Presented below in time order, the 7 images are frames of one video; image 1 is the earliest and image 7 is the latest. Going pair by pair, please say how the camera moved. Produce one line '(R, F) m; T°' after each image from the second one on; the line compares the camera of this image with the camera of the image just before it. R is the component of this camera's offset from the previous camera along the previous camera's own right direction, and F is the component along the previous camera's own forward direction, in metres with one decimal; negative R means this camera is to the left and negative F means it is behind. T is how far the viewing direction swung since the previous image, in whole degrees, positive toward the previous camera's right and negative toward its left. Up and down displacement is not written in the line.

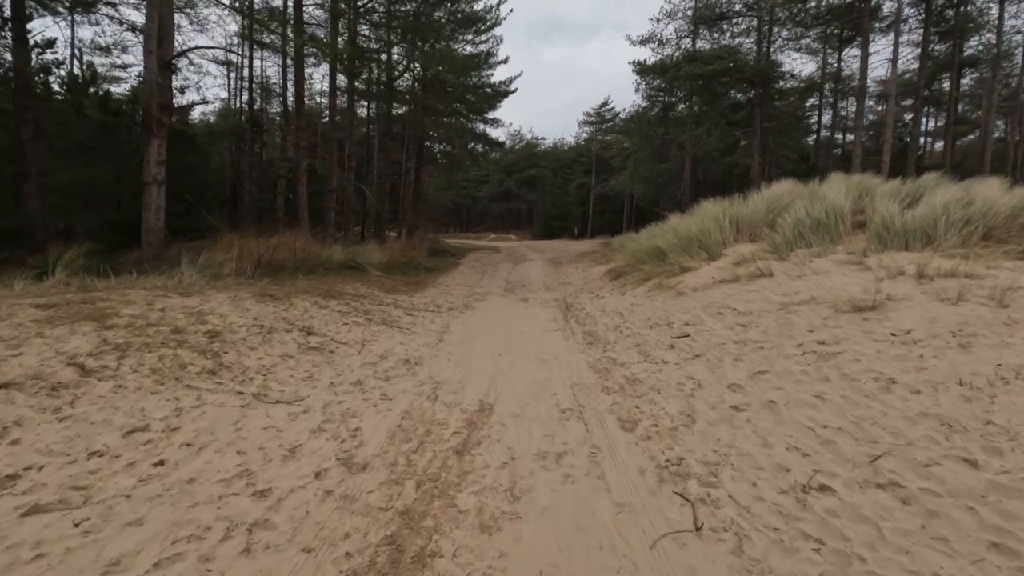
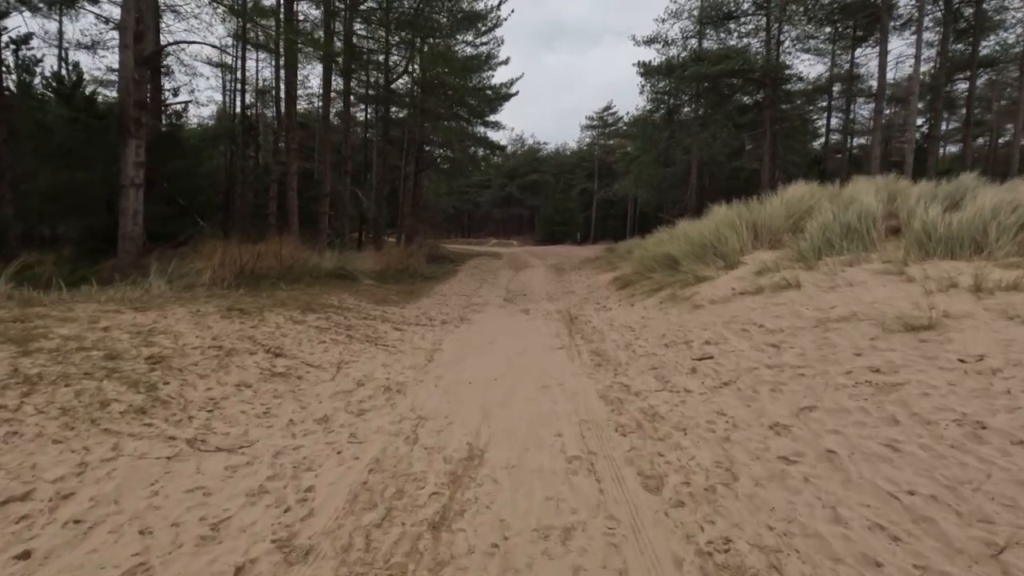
(0.0, +0.8) m; 0°
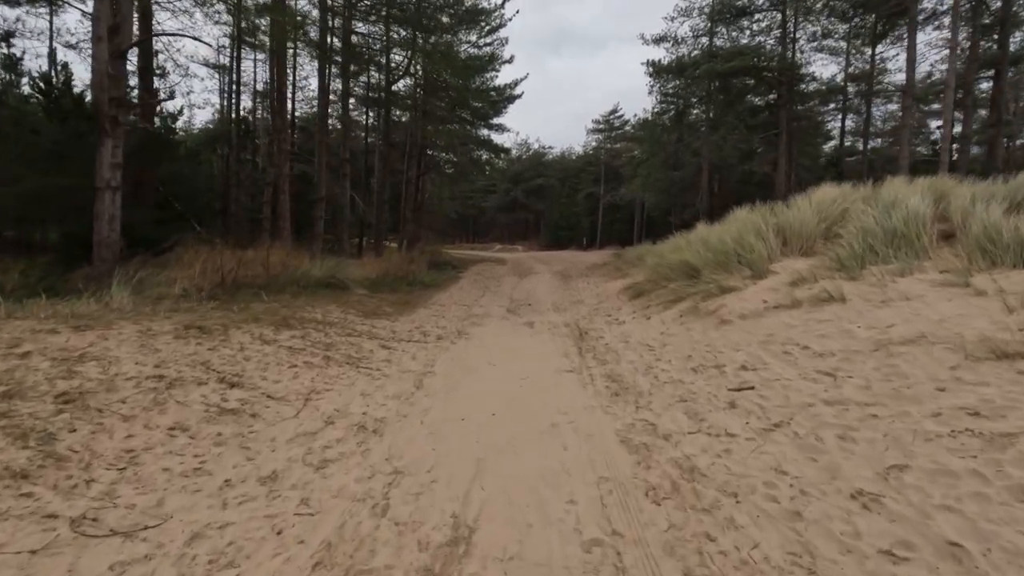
(0.0, +0.9) m; -1°
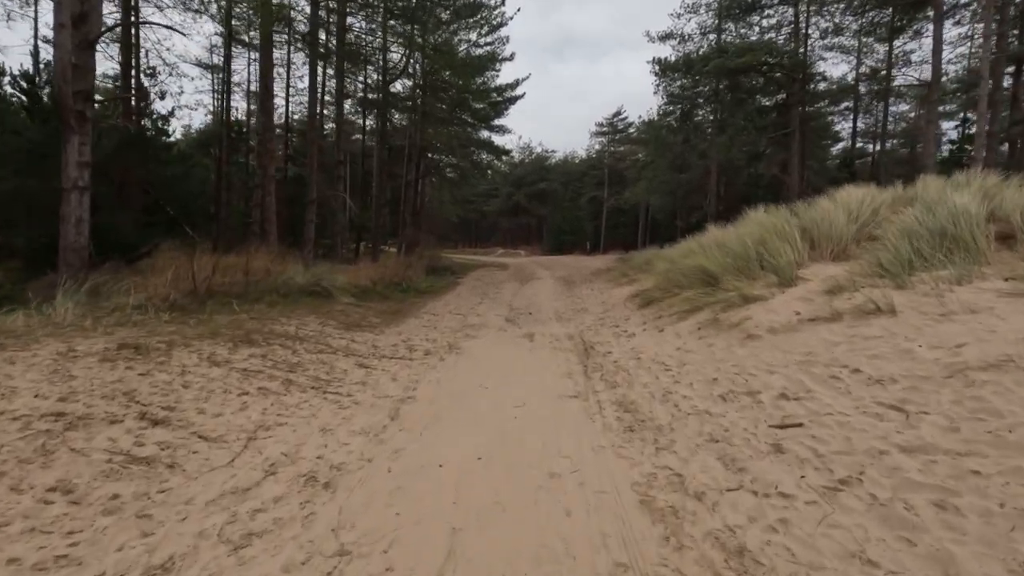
(+0.1, +0.9) m; 0°
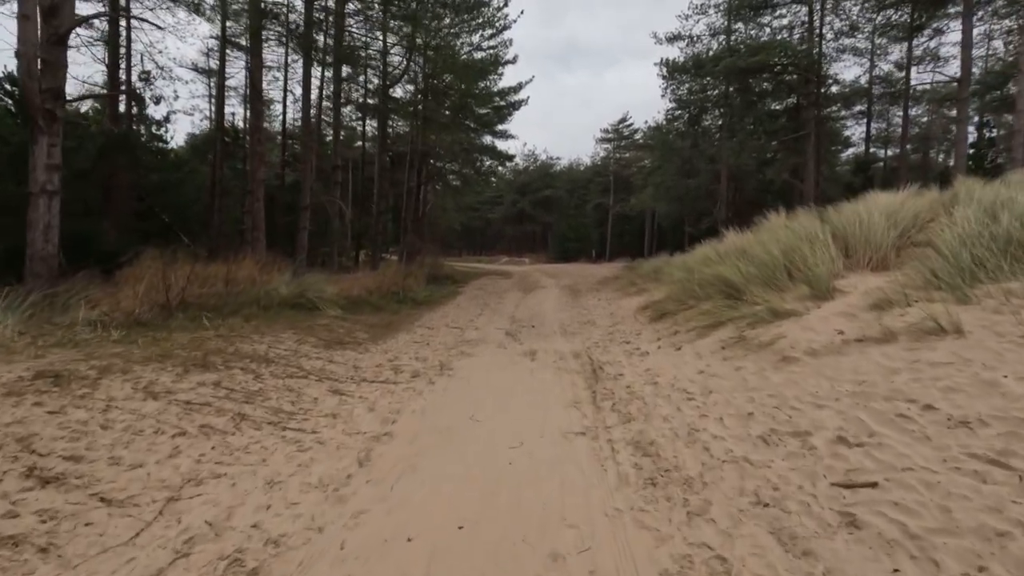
(+0.1, +0.8) m; -1°
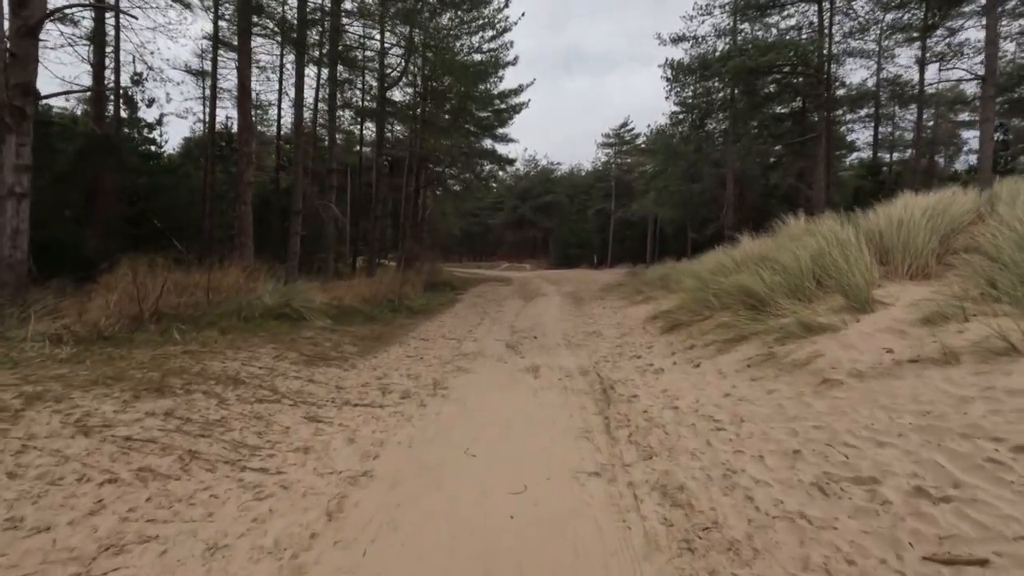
(0.0, +0.6) m; 0°
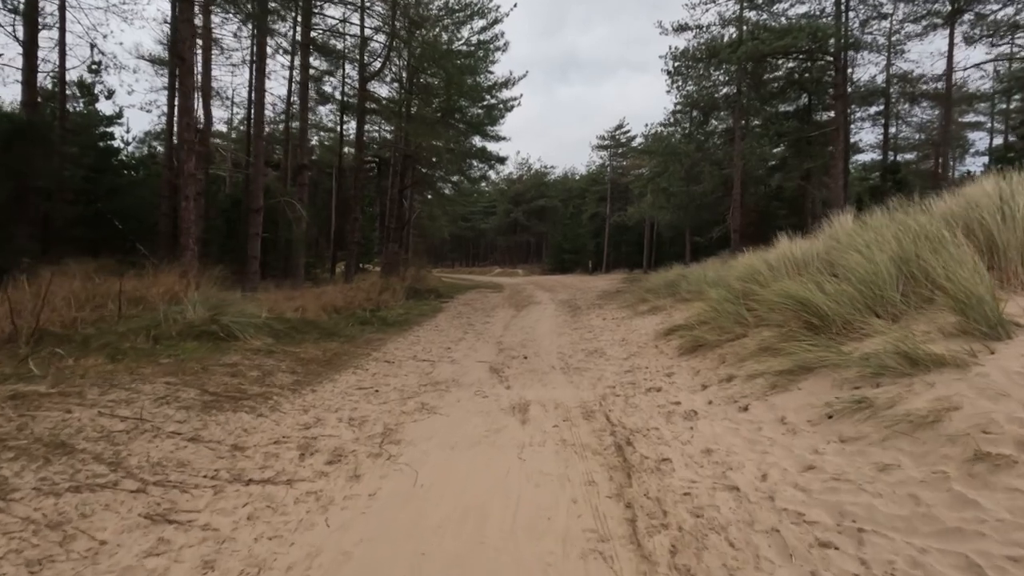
(+0.1, +1.7) m; +1°
